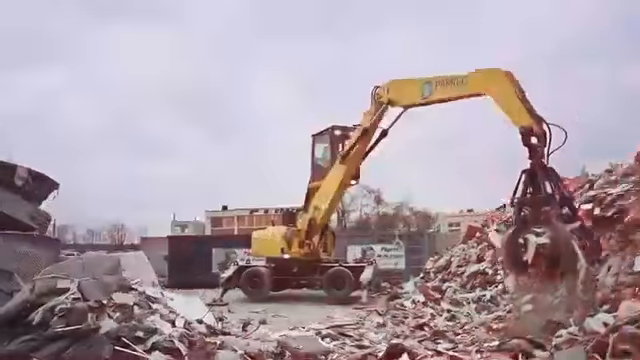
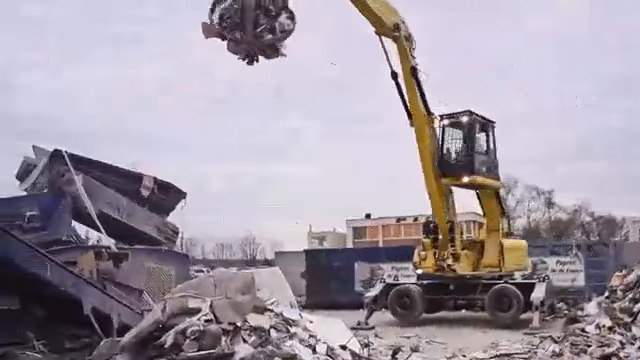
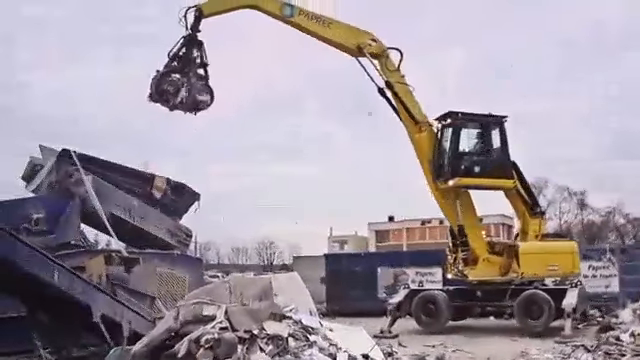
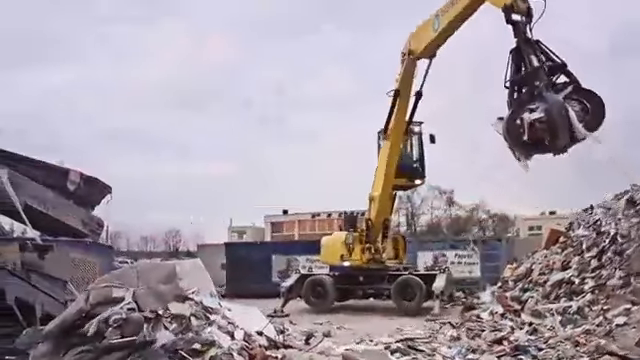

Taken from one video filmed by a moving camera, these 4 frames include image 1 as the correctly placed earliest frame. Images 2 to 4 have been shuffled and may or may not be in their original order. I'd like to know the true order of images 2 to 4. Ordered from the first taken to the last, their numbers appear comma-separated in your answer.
4, 2, 3
